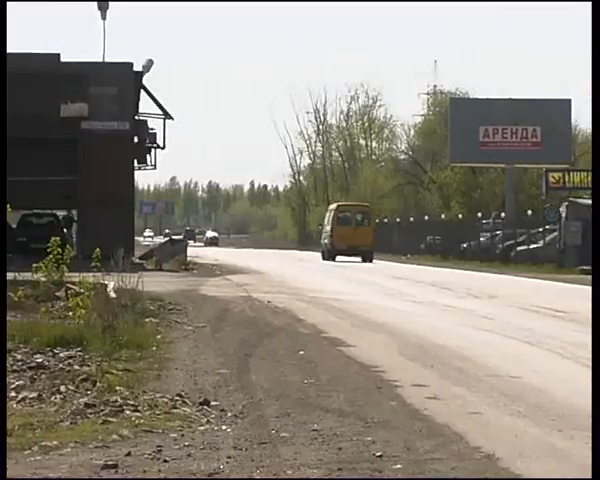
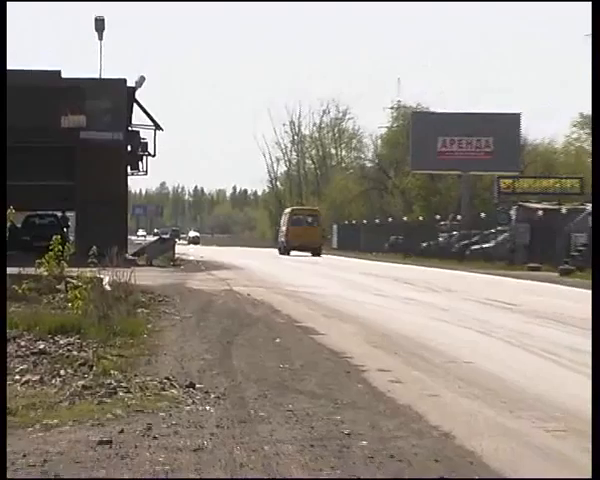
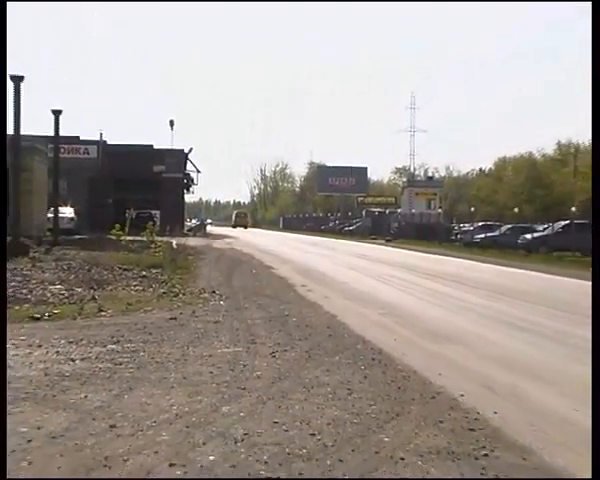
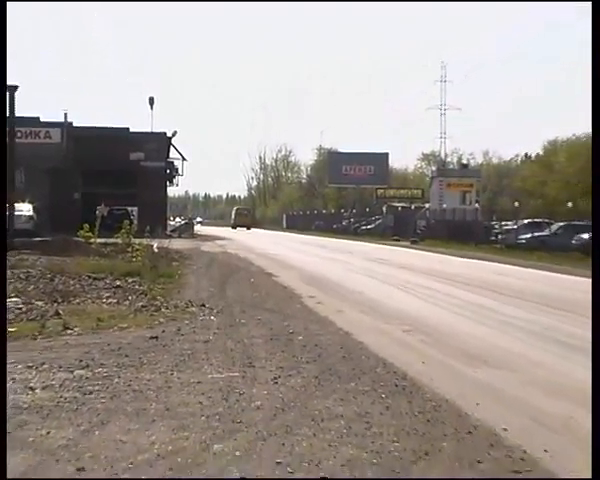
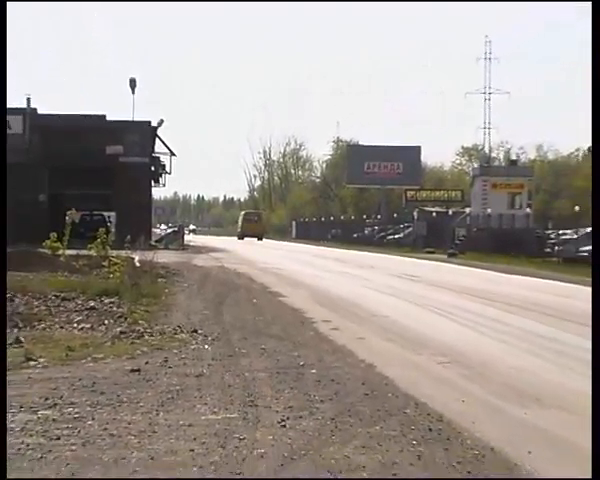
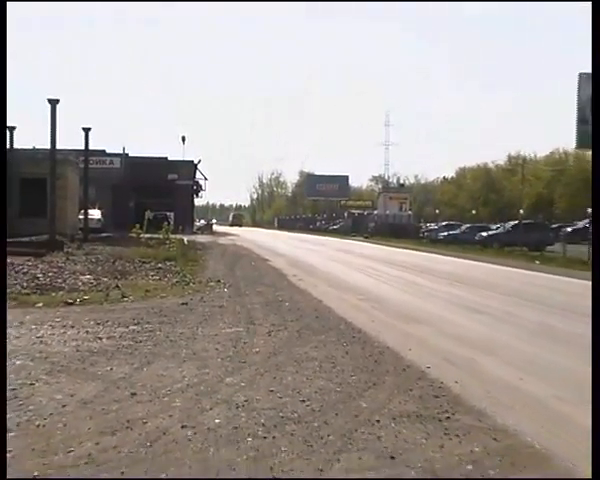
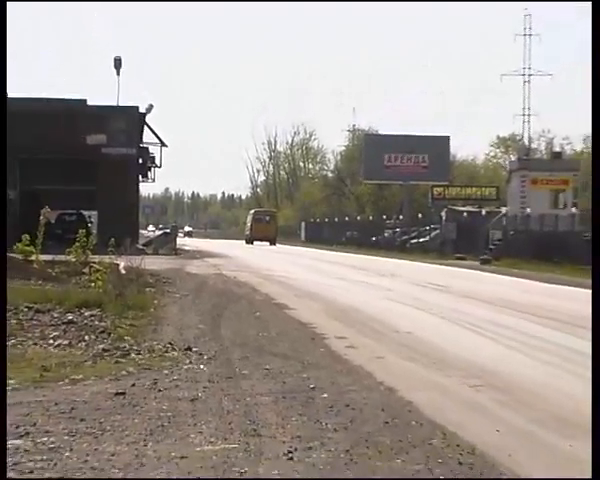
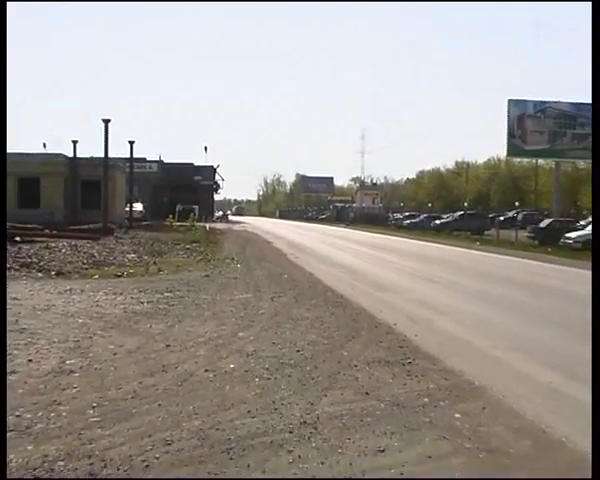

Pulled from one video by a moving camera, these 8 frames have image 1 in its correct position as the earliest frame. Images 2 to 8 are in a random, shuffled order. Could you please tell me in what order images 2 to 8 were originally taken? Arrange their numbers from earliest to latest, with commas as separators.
2, 7, 5, 4, 3, 6, 8
